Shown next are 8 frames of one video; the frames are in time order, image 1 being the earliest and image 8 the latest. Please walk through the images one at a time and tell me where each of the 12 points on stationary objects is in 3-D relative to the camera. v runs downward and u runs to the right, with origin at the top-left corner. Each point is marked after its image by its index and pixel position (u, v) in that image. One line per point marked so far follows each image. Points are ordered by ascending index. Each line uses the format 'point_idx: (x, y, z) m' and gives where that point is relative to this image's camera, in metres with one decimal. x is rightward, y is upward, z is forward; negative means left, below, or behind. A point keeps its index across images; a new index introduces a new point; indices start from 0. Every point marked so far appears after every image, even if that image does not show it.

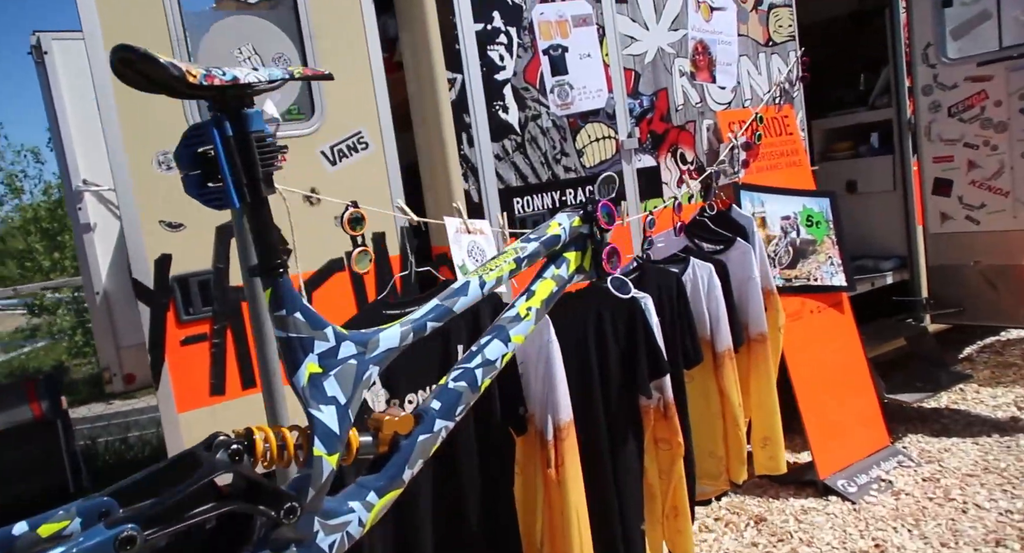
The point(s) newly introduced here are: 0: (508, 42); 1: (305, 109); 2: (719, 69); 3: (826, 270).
0: (0.0, +0.9, +2.9) m
1: (-0.7, +0.5, +2.5) m
2: (+0.9, +0.9, +3.4) m
3: (+1.4, 0.0, +3.5) m
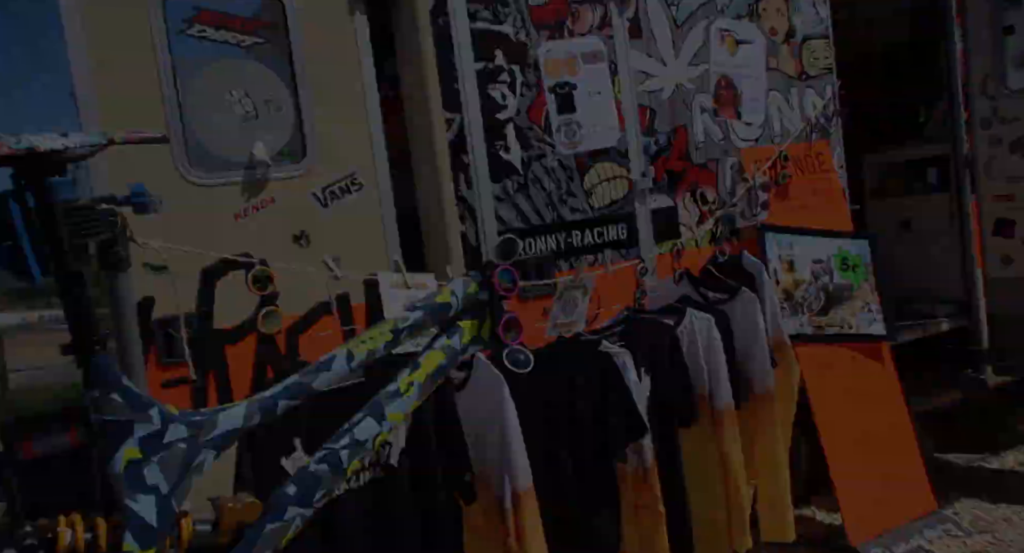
0: (0.0, +0.7, +2.8) m
1: (-0.7, +0.4, +2.5) m
2: (+1.0, +0.7, +3.3) m
3: (+1.5, -0.2, +3.3) m
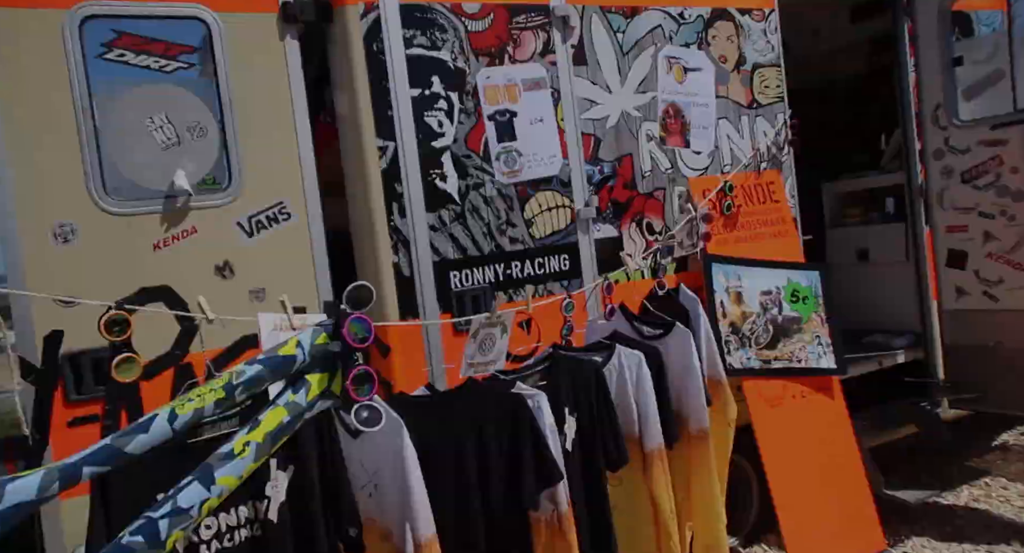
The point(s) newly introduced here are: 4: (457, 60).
0: (-0.2, +0.6, +2.7) m
1: (-0.9, +0.3, +2.4) m
2: (+0.7, +0.6, +3.2) m
3: (+1.2, -0.3, +3.2) m
4: (-0.2, +0.8, +2.7) m
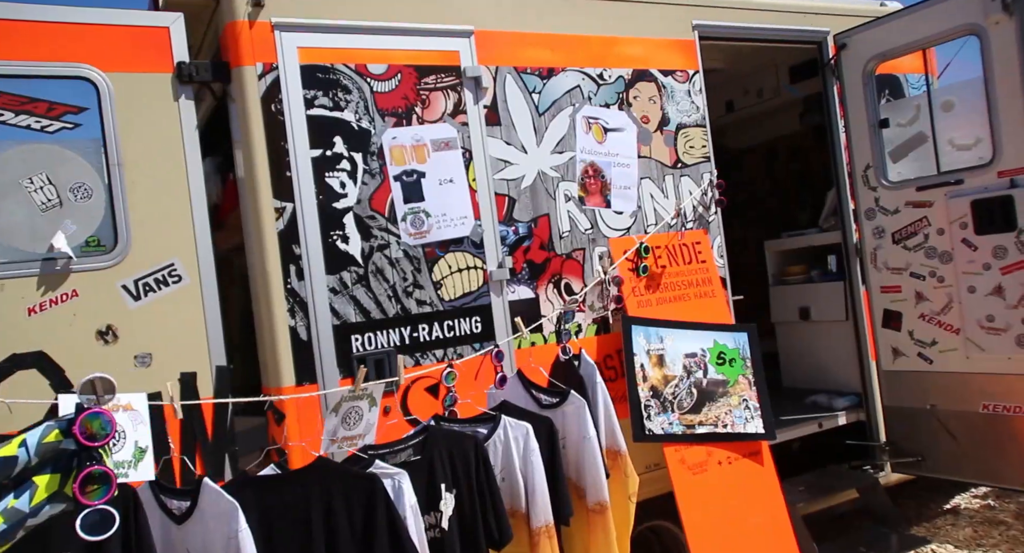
0: (-0.5, +0.4, +2.7) m
1: (-1.2, +0.1, +2.4) m
2: (+0.4, +0.3, +3.2) m
3: (+0.9, -0.6, +3.1) m
4: (-0.5, +0.5, +2.7) m
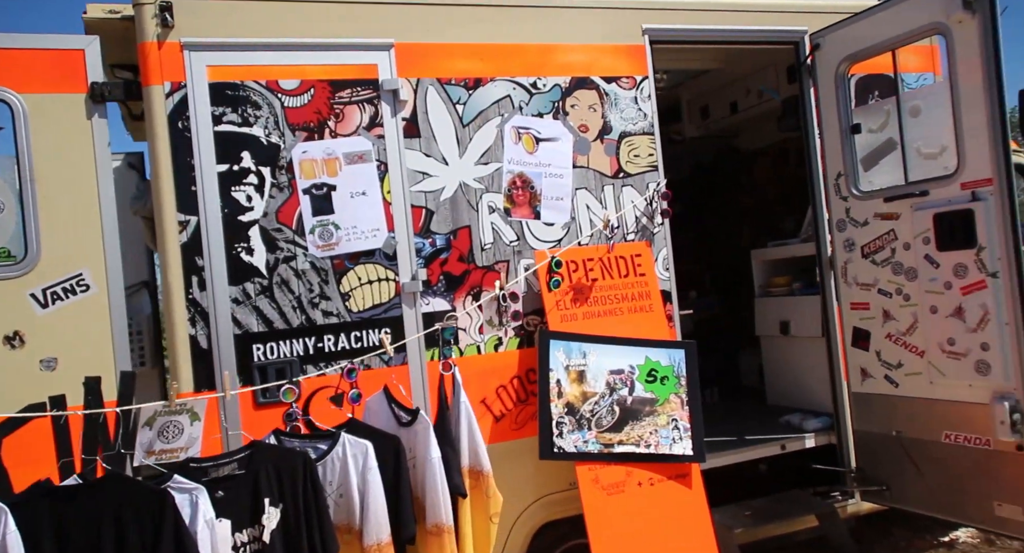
0: (-0.9, +0.3, +2.7) m
1: (-1.6, +0.1, +2.5) m
2: (+0.1, +0.3, +3.1) m
3: (+0.6, -0.6, +3.0) m
4: (-0.9, +0.5, +2.8) m
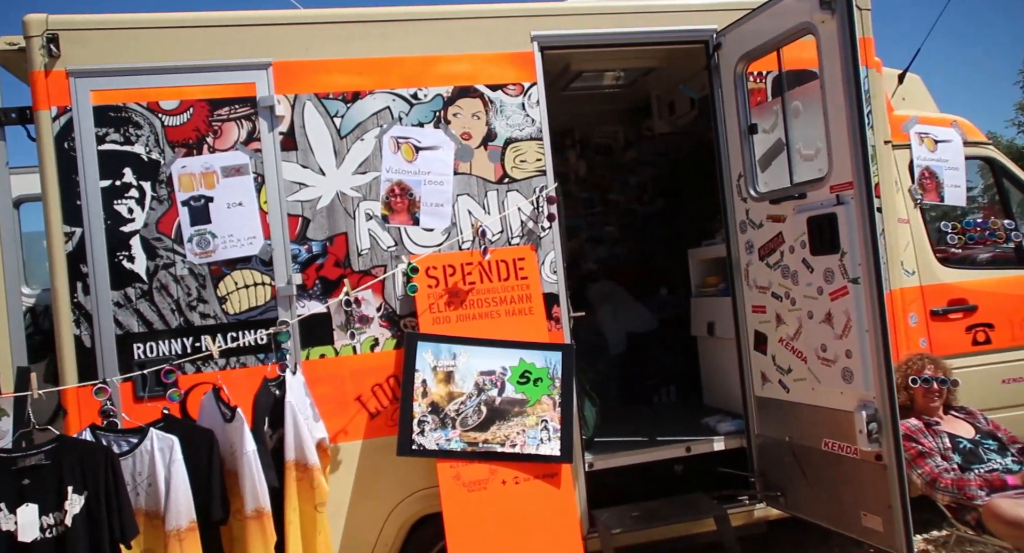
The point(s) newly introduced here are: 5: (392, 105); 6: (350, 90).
0: (-1.4, +0.3, +3.0) m
1: (-2.2, +0.1, +2.9) m
2: (-0.4, +0.3, +3.2) m
3: (+0.1, -0.6, +3.1) m
4: (-1.4, +0.5, +3.0) m
5: (-0.5, +0.7, +3.2) m
6: (-0.7, +0.8, +3.2) m
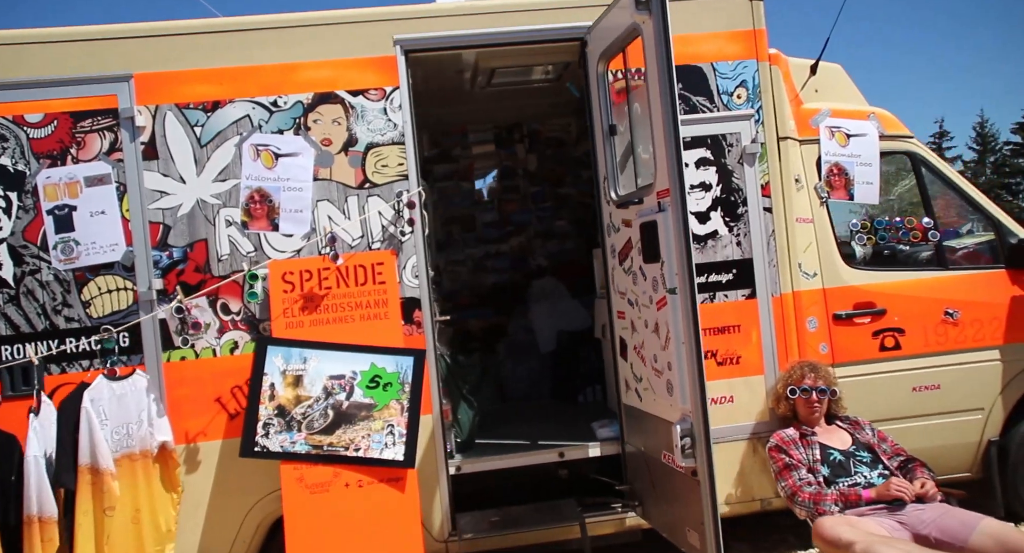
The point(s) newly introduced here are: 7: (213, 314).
0: (-2.1, +0.3, +3.2) m
1: (-2.8, 0.0, +3.1) m
2: (-1.0, +0.3, +3.3) m
3: (-0.5, -0.7, +3.2) m
4: (-2.0, +0.5, +3.2) m
5: (-1.1, +0.7, +3.3) m
6: (-1.3, +0.7, +3.3) m
7: (-1.2, -0.2, +3.2) m
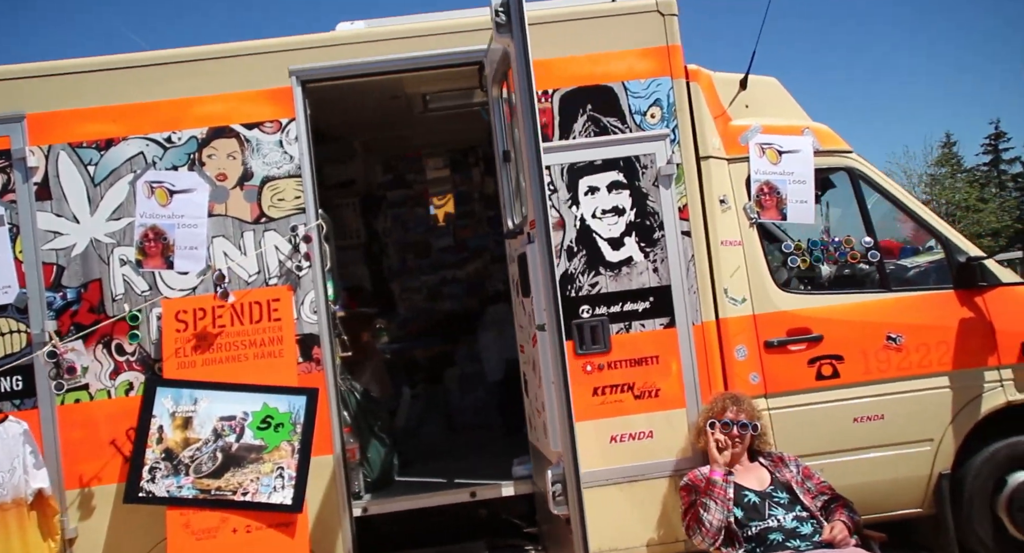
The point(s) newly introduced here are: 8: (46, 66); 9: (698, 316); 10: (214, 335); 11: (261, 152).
0: (-2.5, +0.1, +3.2) m
1: (-3.2, -0.2, +3.2) m
2: (-1.4, +0.1, +3.2) m
3: (-0.9, -0.8, +3.1) m
4: (-2.4, +0.3, +3.2) m
5: (-1.5, +0.5, +3.3) m
6: (-1.7, +0.6, +3.2) m
7: (-1.7, -0.3, +3.2) m
8: (-1.9, +0.9, +3.3) m
9: (+0.8, -0.2, +3.4) m
10: (-1.2, -0.2, +3.2) m
11: (-1.1, +0.5, +3.3) m
